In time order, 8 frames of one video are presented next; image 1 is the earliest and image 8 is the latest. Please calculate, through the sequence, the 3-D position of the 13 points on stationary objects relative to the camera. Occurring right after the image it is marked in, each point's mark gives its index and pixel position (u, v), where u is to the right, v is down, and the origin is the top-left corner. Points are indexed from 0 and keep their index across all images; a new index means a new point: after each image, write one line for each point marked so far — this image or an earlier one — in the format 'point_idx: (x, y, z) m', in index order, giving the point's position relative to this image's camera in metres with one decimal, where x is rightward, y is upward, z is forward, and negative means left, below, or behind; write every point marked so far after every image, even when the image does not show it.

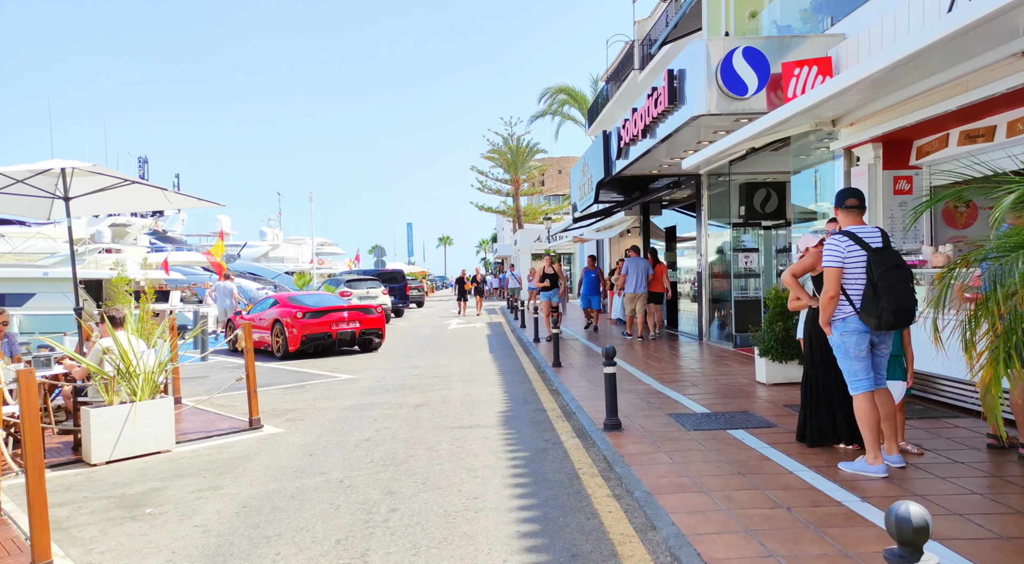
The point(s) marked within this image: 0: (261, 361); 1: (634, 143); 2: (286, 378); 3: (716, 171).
0: (-5.0, -1.6, +15.1) m
1: (+2.0, +2.3, +12.5) m
2: (-3.5, -1.5, +12.0) m
3: (+3.8, +2.1, +14.5) m
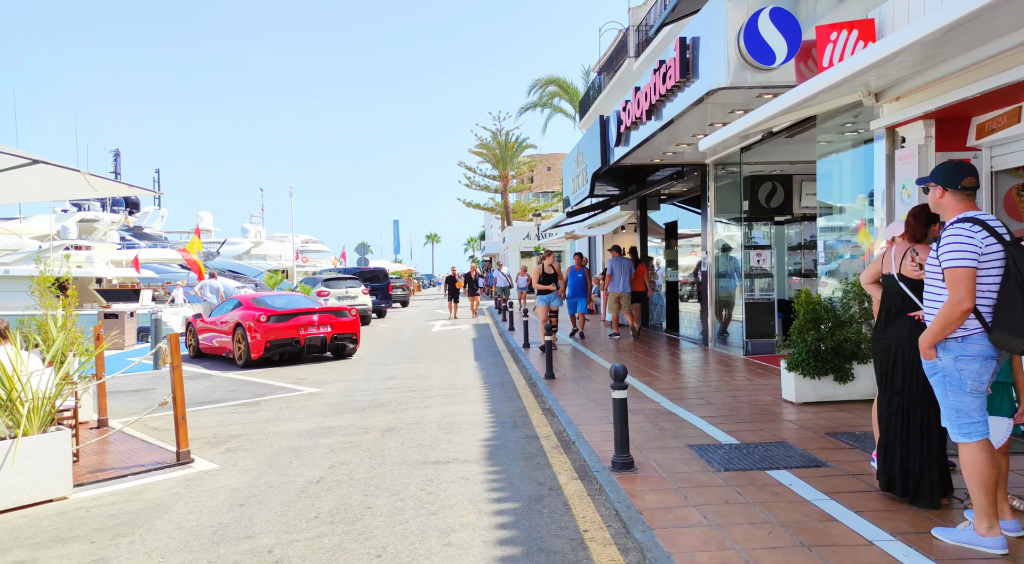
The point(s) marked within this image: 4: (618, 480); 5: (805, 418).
0: (-5.2, -1.6, +13.7) m
1: (+1.8, +2.3, +11.2) m
2: (-3.7, -1.5, +10.6) m
3: (+3.6, +2.1, +13.2) m
4: (+0.7, -1.3, +5.2) m
5: (+2.8, -1.3, +7.2) m
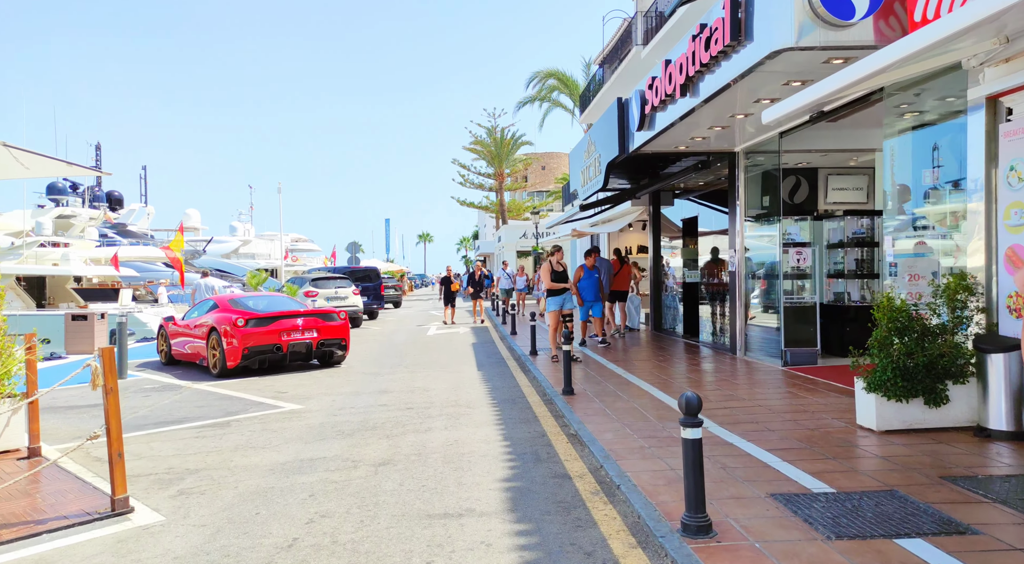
0: (-5.1, -1.6, +12.2) m
1: (+2.0, +2.3, +9.9) m
2: (-3.6, -1.5, +9.2) m
3: (+3.7, +2.1, +11.8) m
4: (+0.9, -1.4, +3.8) m
5: (+3.0, -1.3, +5.8) m
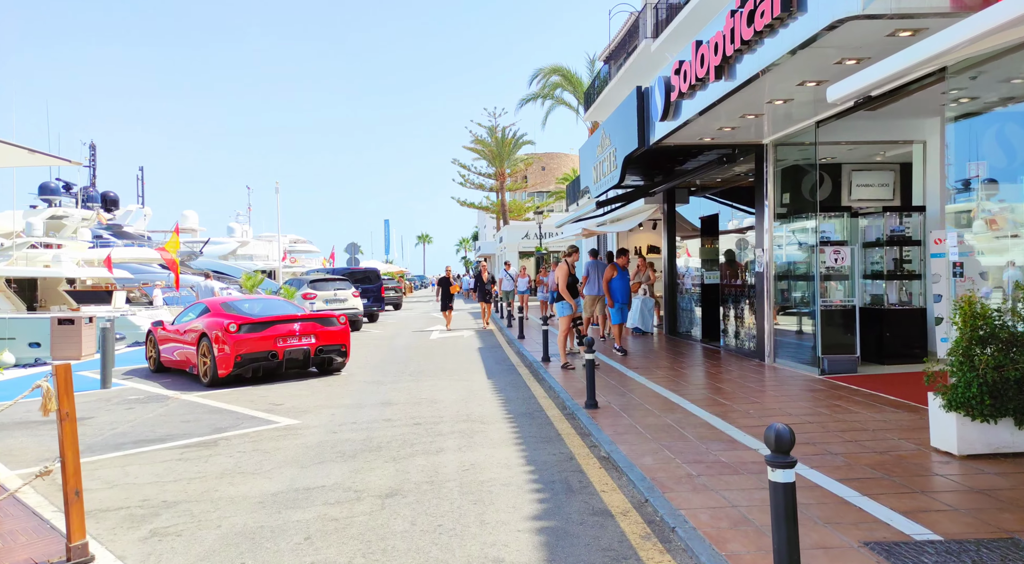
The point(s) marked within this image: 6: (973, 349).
0: (-4.9, -1.6, +11.4) m
1: (+2.2, +2.3, +9.0) m
2: (-3.4, -1.6, +8.4) m
3: (+3.9, +2.0, +11.0) m
4: (+1.1, -1.4, +3.0) m
5: (+3.1, -1.3, +5.0) m
6: (+3.3, -0.5, +5.5) m
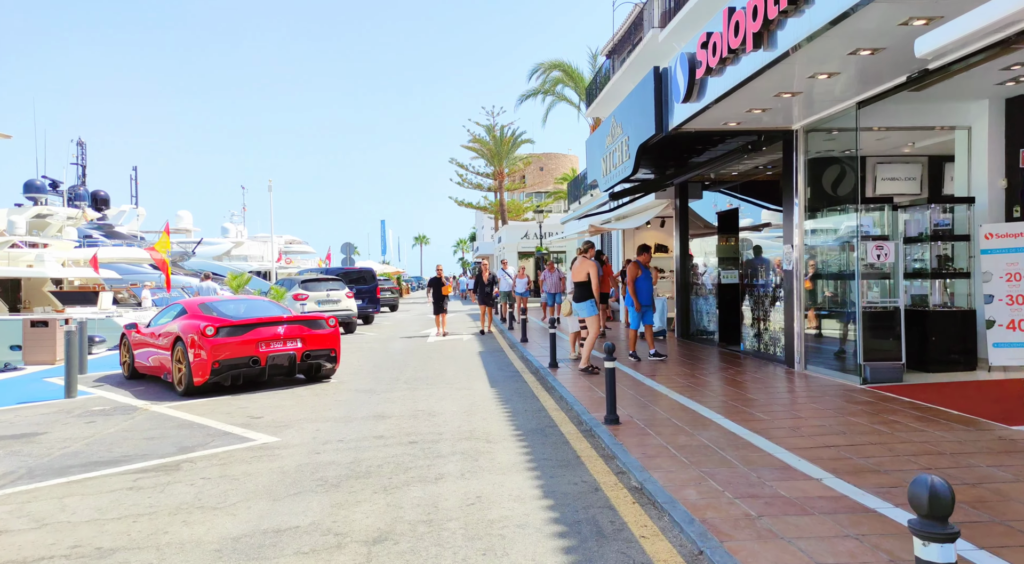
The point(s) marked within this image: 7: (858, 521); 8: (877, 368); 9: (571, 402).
0: (-4.9, -1.6, +10.4) m
1: (+2.3, +2.3, +8.1) m
2: (-3.3, -1.5, +7.4) m
3: (+4.0, +2.1, +10.0) m
4: (+1.2, -1.3, +2.0) m
5: (+3.2, -1.3, +4.0) m
6: (+3.4, -0.5, +4.5) m
7: (+1.9, -1.3, +4.2) m
8: (+4.3, -1.0, +8.9) m
9: (+0.6, -1.3, +8.2) m
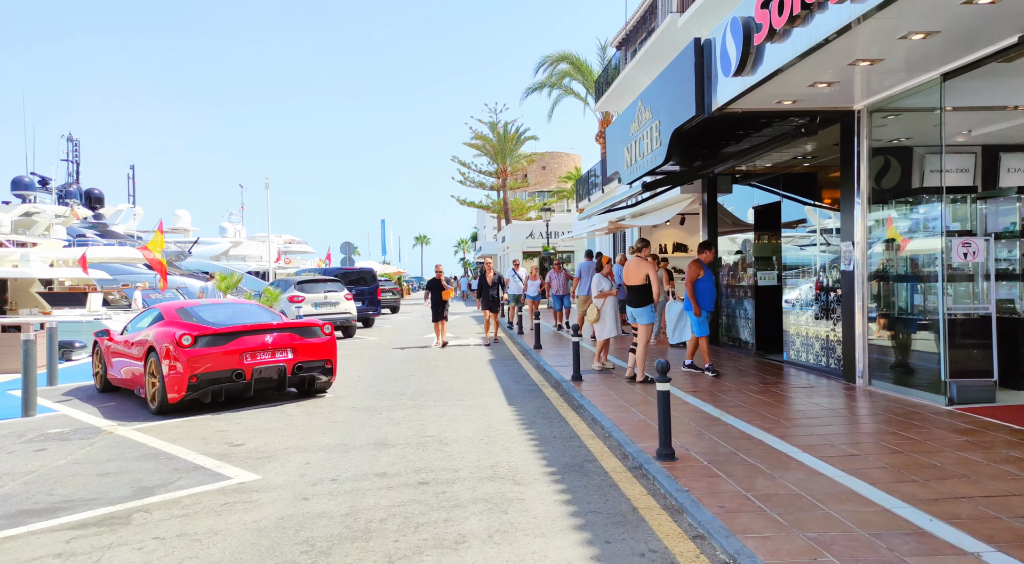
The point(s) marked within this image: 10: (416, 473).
0: (-4.6, -1.6, +9.1) m
1: (+2.5, +2.2, +6.8) m
2: (-3.1, -1.6, +6.1) m
3: (+4.2, +2.0, +8.7) m
4: (+1.5, -1.4, +0.7) m
5: (+3.5, -1.3, +2.8) m
6: (+3.7, -0.5, +3.2) m
7: (+2.1, -1.3, +2.9) m
8: (+4.5, -1.0, +7.7) m
9: (+0.9, -1.3, +7.0) m
10: (-0.7, -1.5, +5.8) m
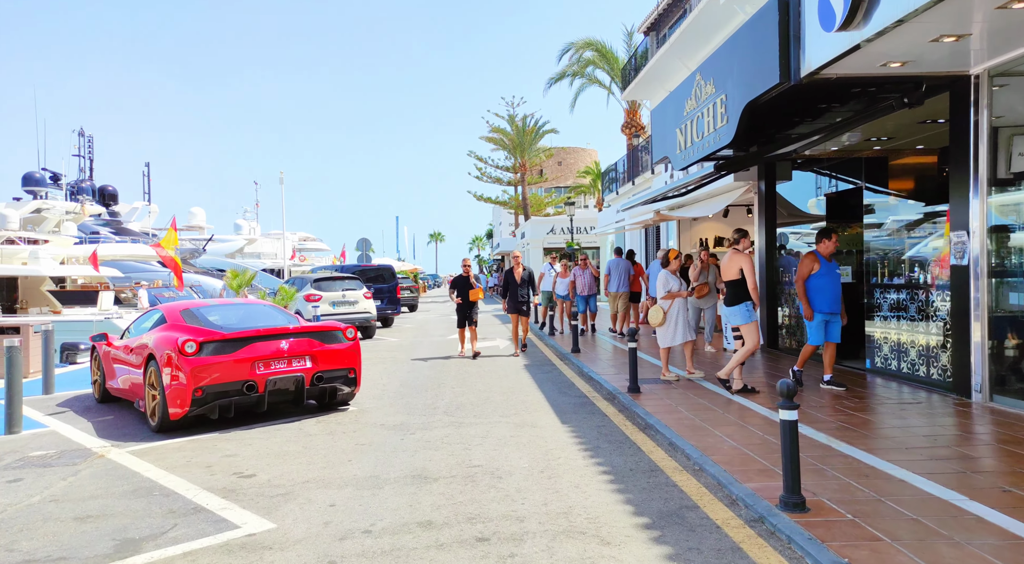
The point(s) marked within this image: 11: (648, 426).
0: (-4.1, -1.6, +7.9) m
1: (+3.0, +2.3, +5.5) m
2: (-2.6, -1.6, +4.9) m
3: (+4.7, +2.1, +7.4) m
4: (+1.9, -1.4, -0.6) m
5: (+3.9, -1.3, +1.4) m
6: (+4.1, -0.5, +1.9) m
7: (+2.6, -1.3, +1.6) m
8: (+5.1, -1.0, +6.3) m
9: (+1.4, -1.3, +5.7) m
10: (-0.3, -1.5, +4.6) m
11: (+1.3, -1.3, +7.2) m
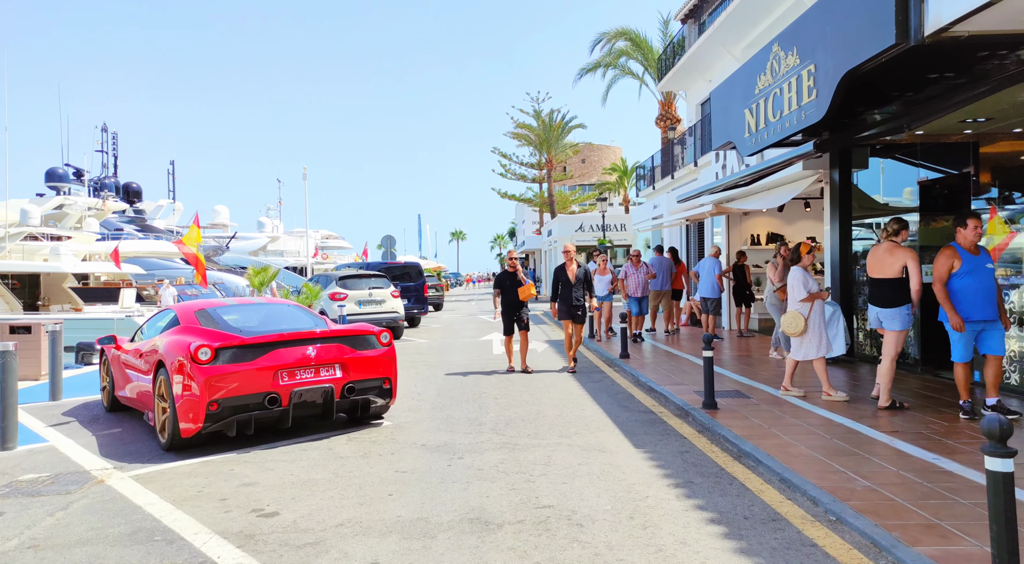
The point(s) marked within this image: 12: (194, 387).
0: (-3.5, -1.6, +6.9) m
1: (+3.5, +2.3, +4.2) m
2: (-2.1, -1.6, +3.8) m
3: (+5.3, +2.0, +6.1) m
4: (+2.2, -1.4, -1.8) m
5: (+4.3, -1.3, +0.2) m
6: (+4.5, -0.5, +0.6) m
7: (+3.0, -1.3, +0.4) m
8: (+5.6, -1.0, +5.0) m
9: (+1.9, -1.3, +4.5) m
10: (+0.2, -1.5, +3.5) m
11: (+1.8, -1.3, +6.0) m
12: (-2.8, -0.9, +6.7) m
